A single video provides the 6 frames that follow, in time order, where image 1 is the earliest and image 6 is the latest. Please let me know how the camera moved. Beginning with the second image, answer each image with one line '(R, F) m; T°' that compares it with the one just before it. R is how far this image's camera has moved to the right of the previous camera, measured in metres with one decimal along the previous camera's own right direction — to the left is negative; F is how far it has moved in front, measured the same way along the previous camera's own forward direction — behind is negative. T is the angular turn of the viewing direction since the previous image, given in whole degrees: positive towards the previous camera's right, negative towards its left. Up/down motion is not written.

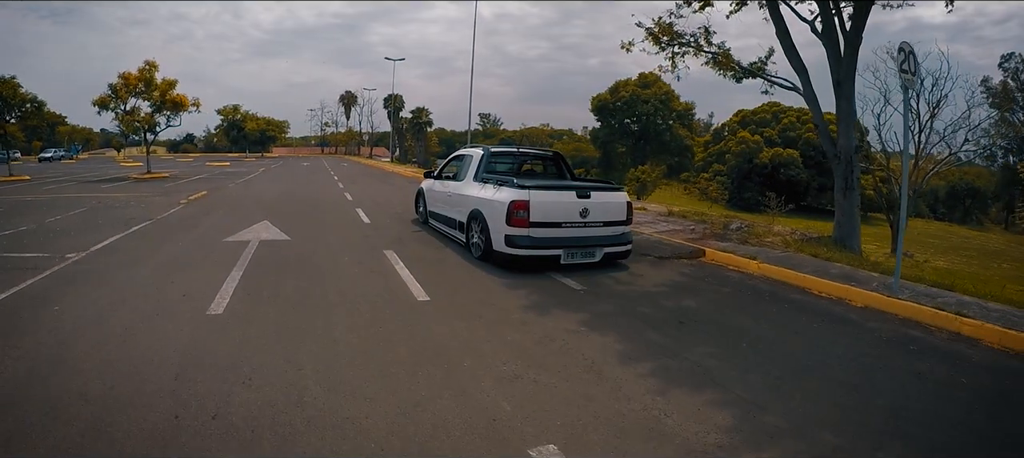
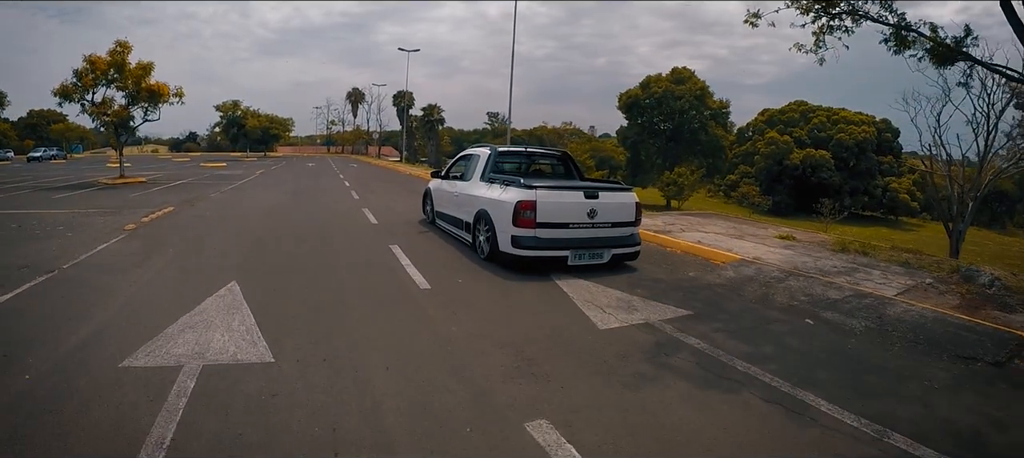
(-1.0, +2.7) m; 0°
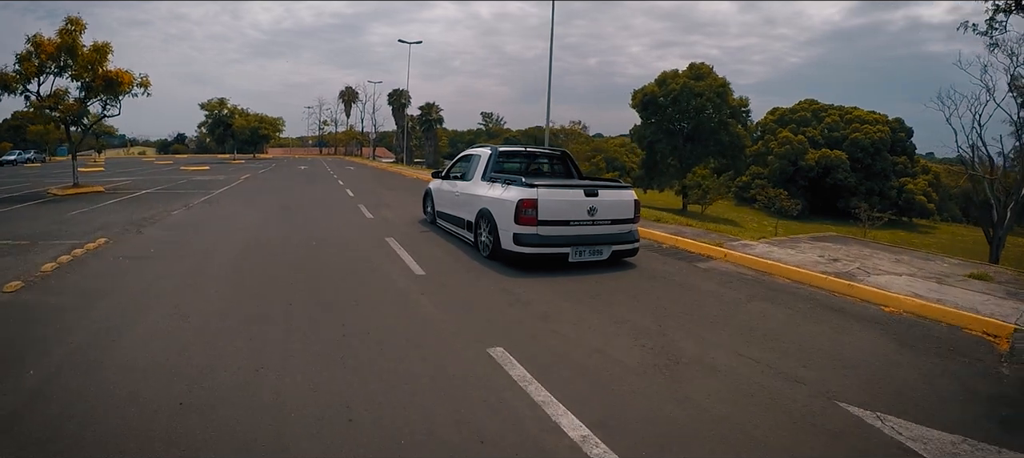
(-0.7, +1.9) m; +1°
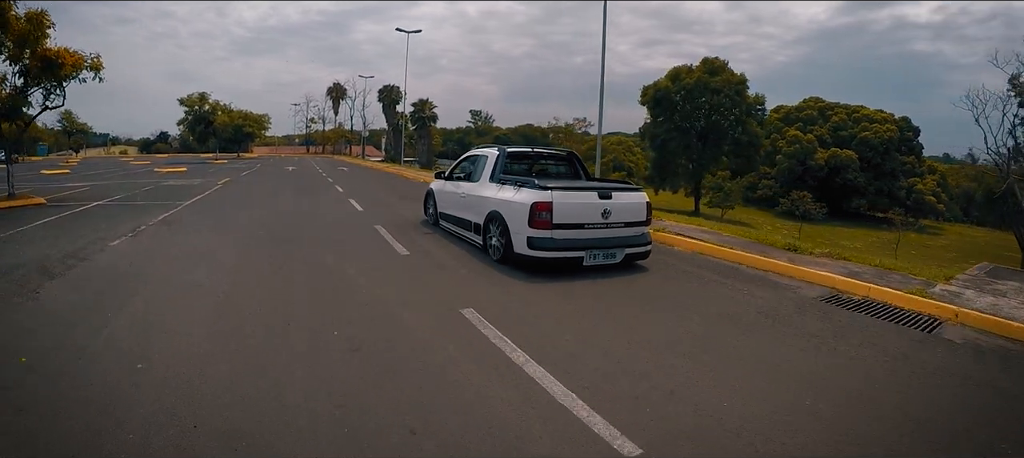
(-0.7, +1.6) m; +1°
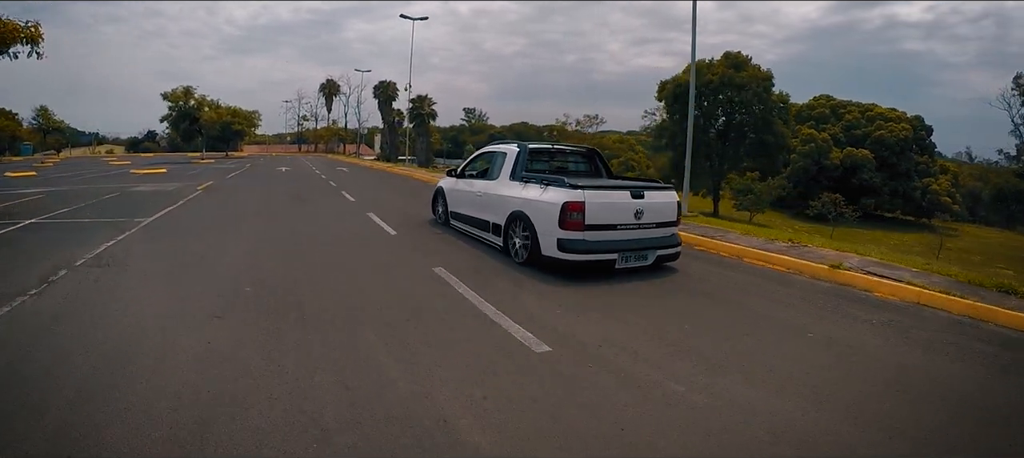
(-0.7, +1.6) m; +1°
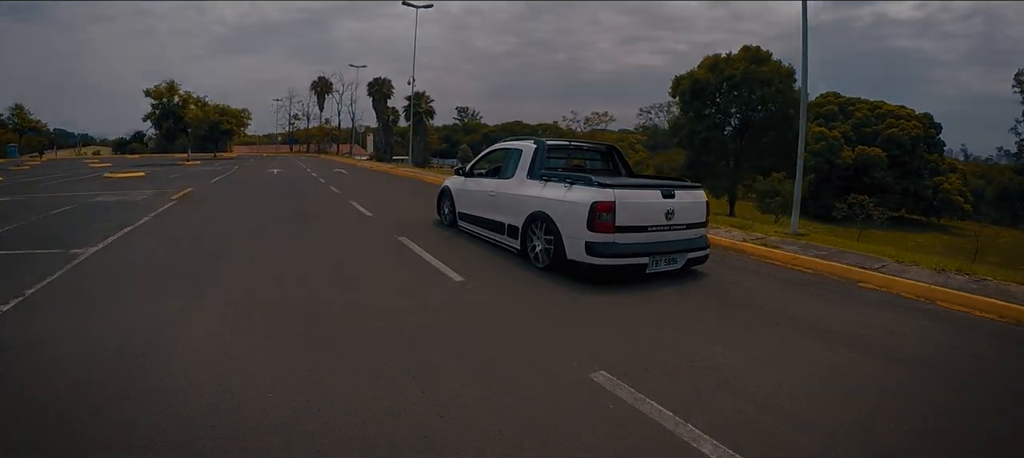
(-0.5, +1.3) m; +1°
